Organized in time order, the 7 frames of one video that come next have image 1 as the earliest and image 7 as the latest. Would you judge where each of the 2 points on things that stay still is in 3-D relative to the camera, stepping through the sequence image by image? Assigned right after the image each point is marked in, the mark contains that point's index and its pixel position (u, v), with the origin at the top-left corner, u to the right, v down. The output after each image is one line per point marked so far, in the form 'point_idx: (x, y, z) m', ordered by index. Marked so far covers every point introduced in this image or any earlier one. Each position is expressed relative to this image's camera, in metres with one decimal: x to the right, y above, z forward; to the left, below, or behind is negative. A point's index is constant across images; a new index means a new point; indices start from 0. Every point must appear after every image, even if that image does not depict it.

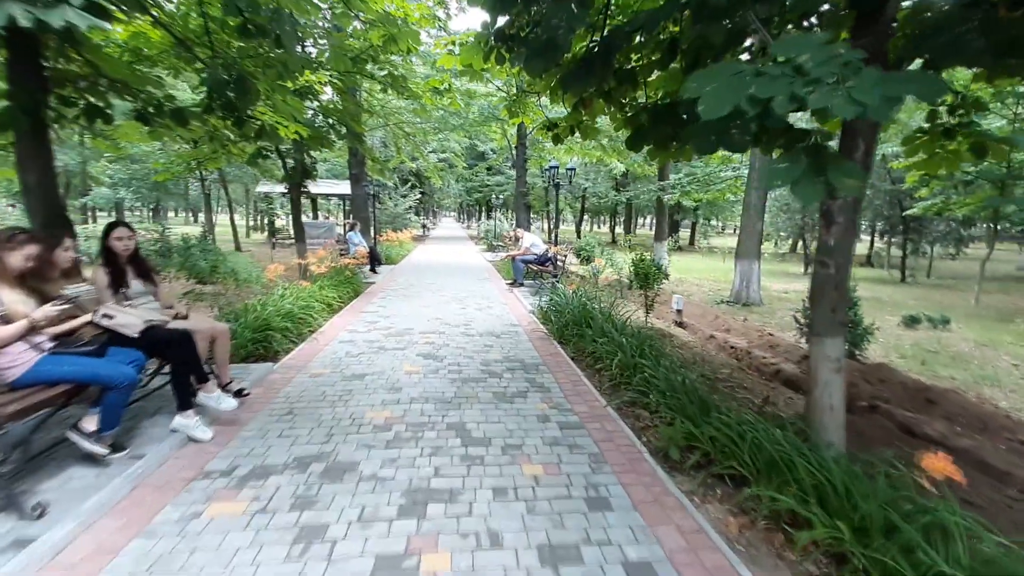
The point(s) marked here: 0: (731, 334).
0: (+4.0, -0.8, +9.3) m
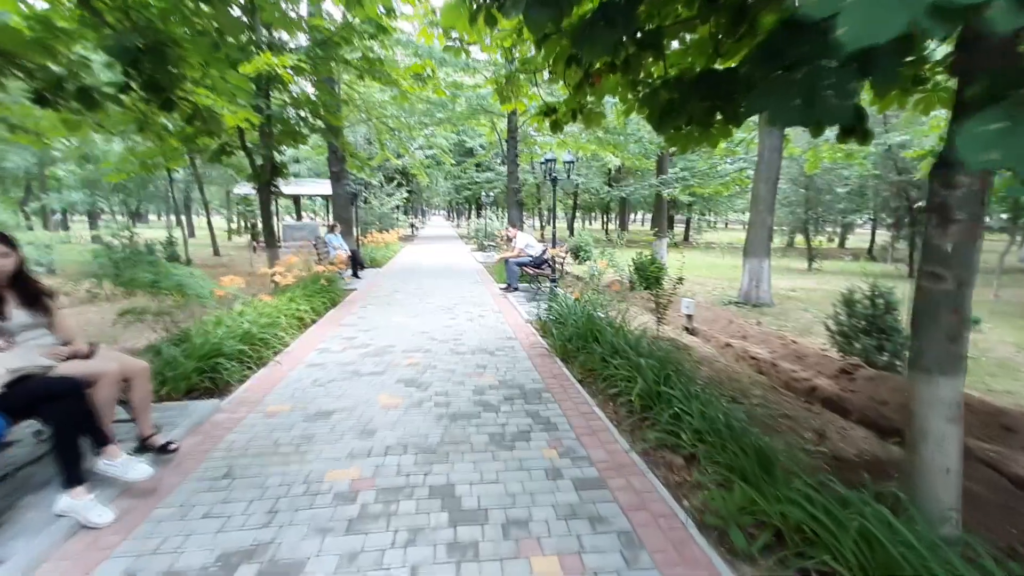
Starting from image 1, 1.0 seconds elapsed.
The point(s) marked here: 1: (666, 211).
0: (+3.9, -0.9, +8.4) m
1: (+5.3, +2.6, +17.5) m
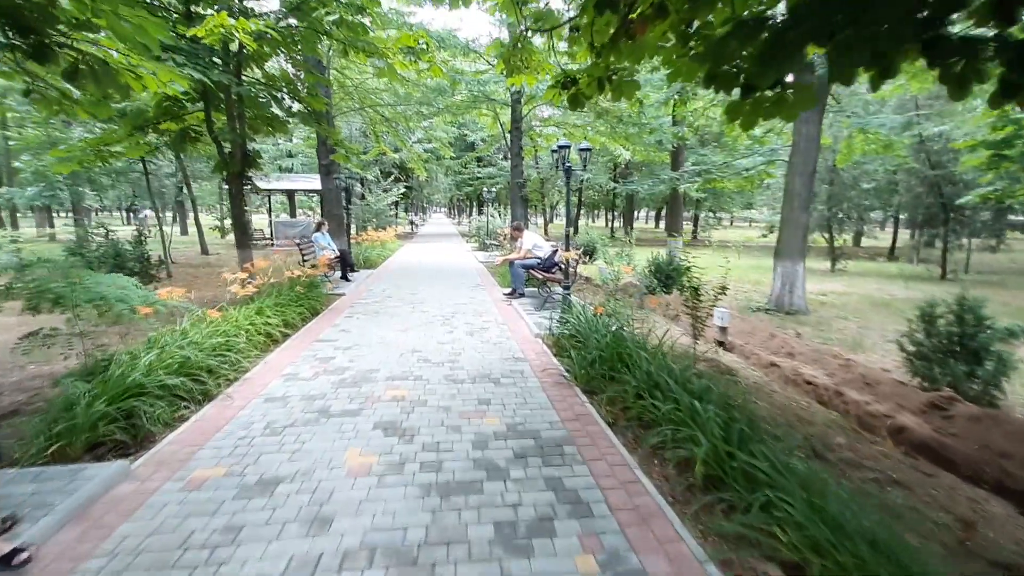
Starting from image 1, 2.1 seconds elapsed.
0: (+4.0, -1.0, +7.2) m
1: (+5.4, +2.5, +16.2) m
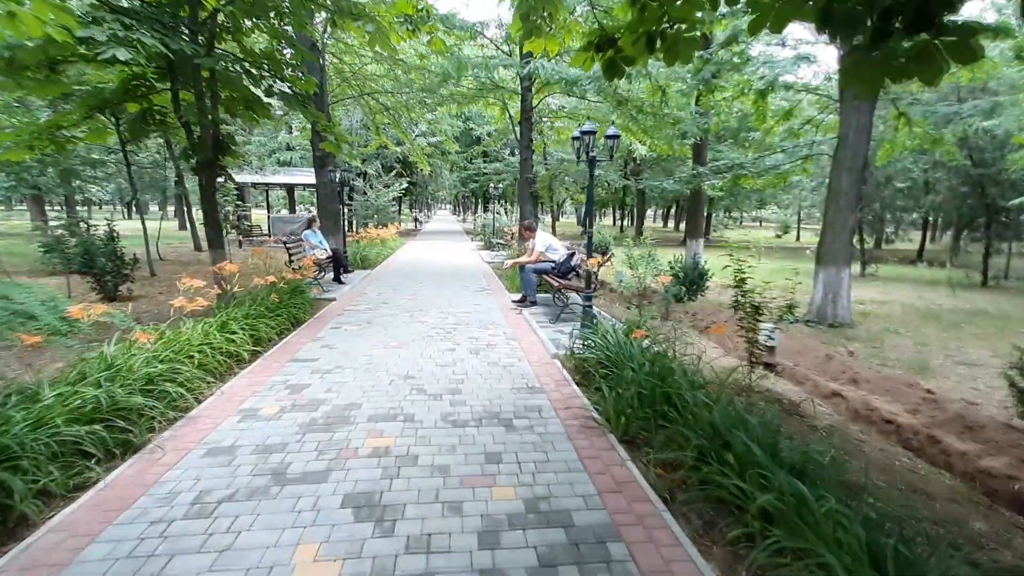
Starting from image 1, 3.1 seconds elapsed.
0: (+4.1, -1.2, +6.0) m
1: (+5.6, +2.3, +15.1) m
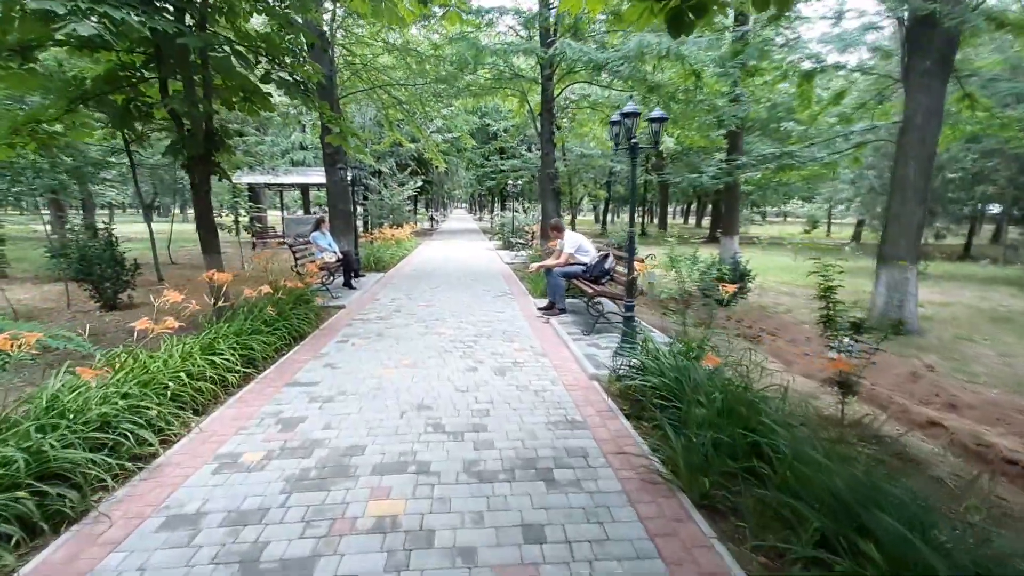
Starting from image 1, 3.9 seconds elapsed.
0: (+4.5, -1.3, +5.0) m
1: (+6.2, +2.3, +14.0) m
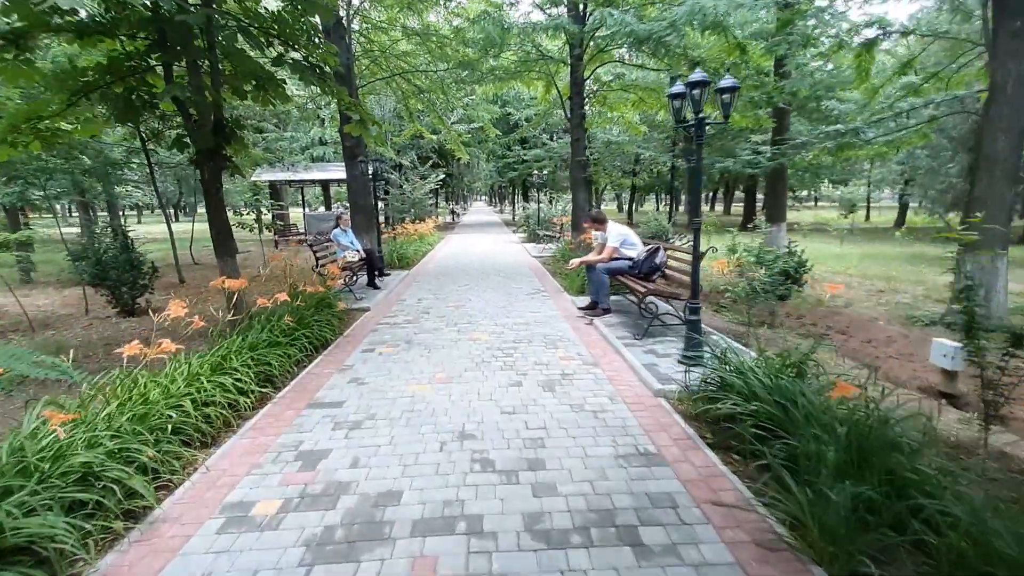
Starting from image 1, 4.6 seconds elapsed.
0: (+4.9, -1.2, +4.1) m
1: (+7.0, +2.5, +13.0) m
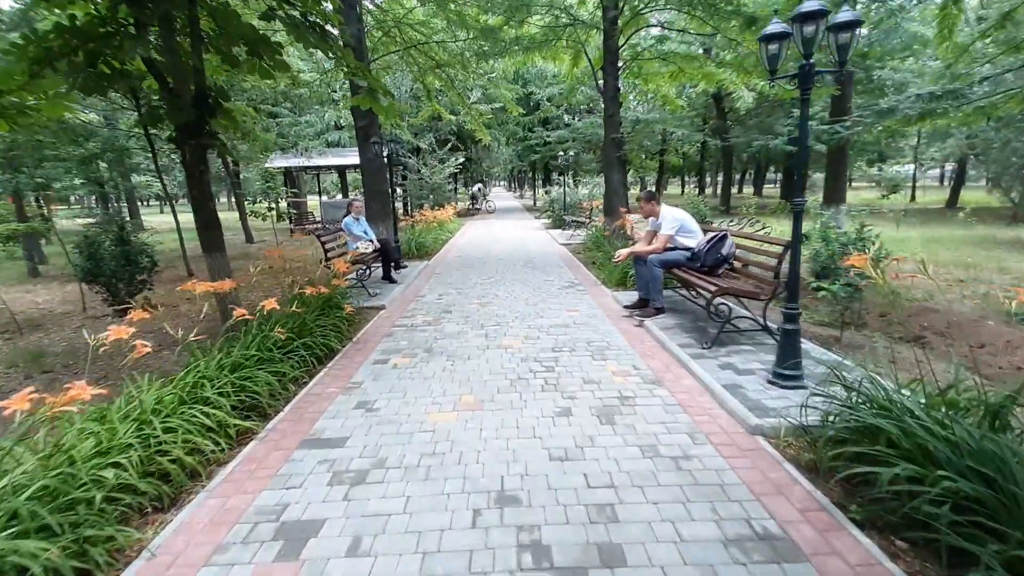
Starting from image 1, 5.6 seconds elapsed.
0: (+5.2, -1.2, +2.9) m
1: (+7.6, +2.8, +11.6) m
